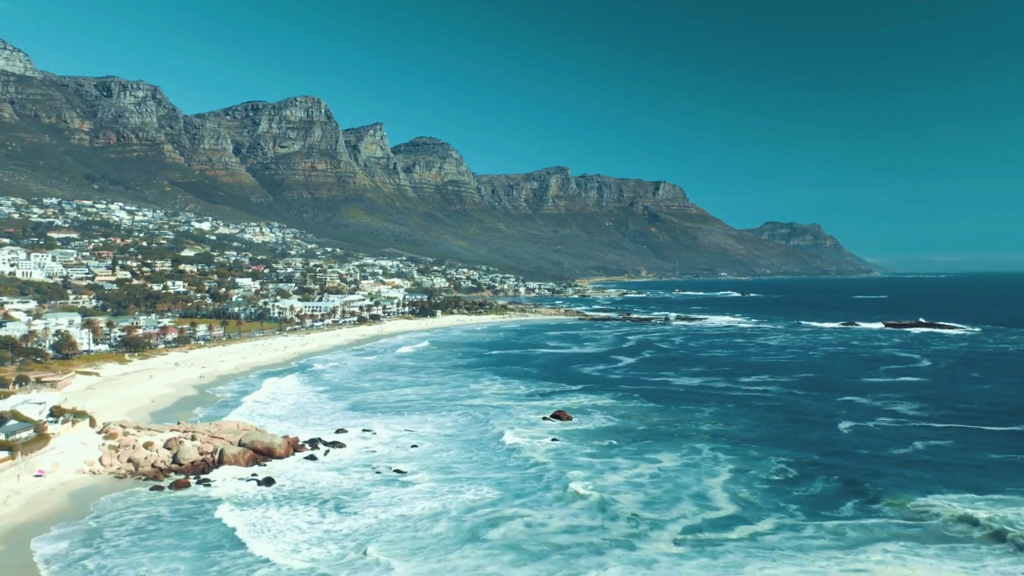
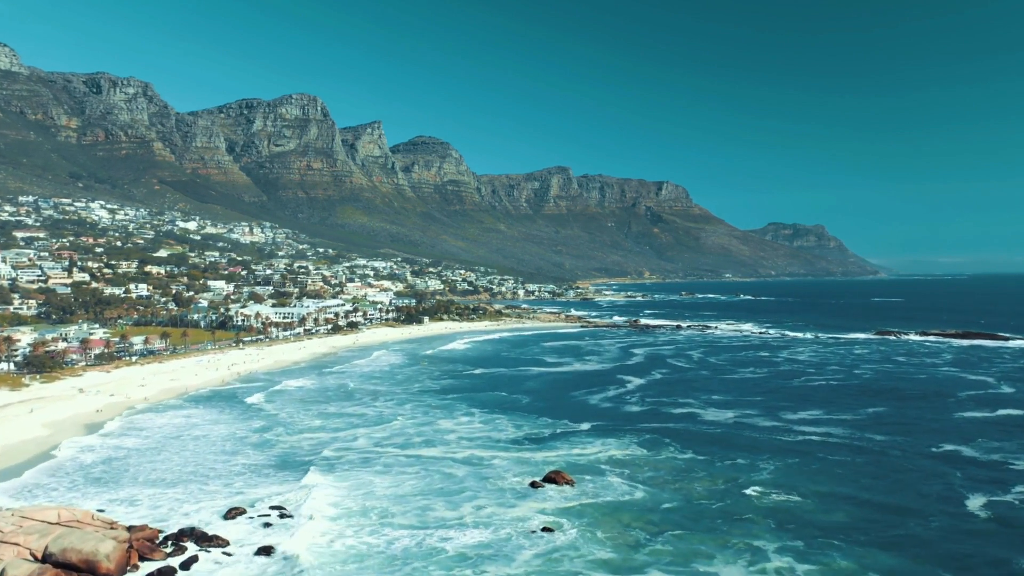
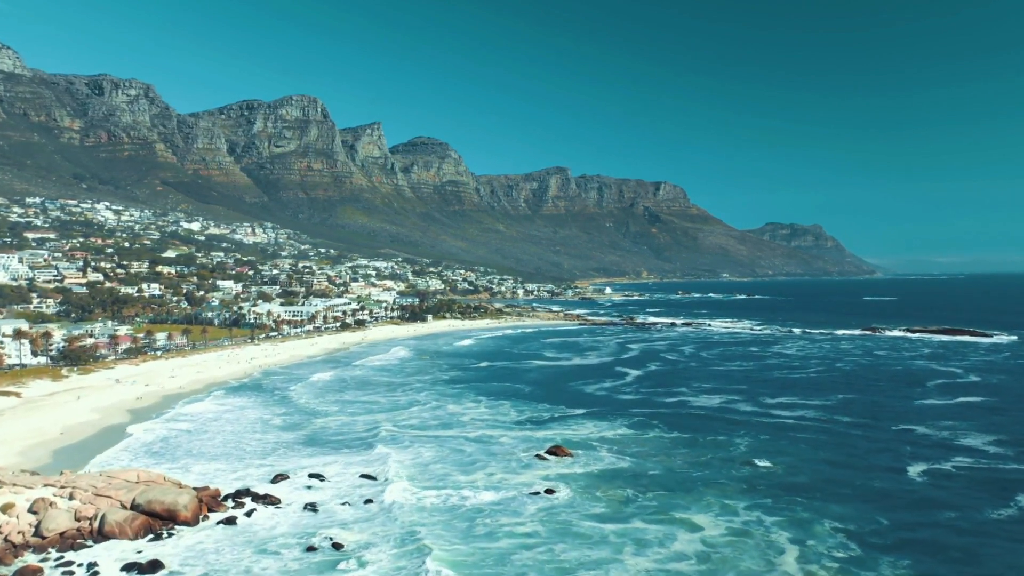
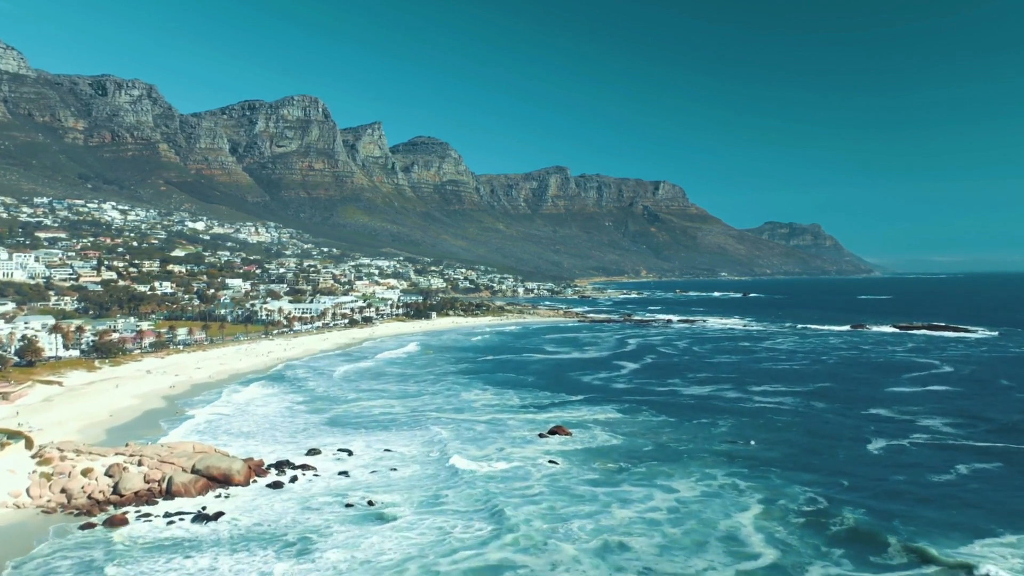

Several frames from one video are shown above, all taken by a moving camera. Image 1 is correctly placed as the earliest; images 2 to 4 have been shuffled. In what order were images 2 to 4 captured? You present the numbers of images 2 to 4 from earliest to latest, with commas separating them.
4, 3, 2
